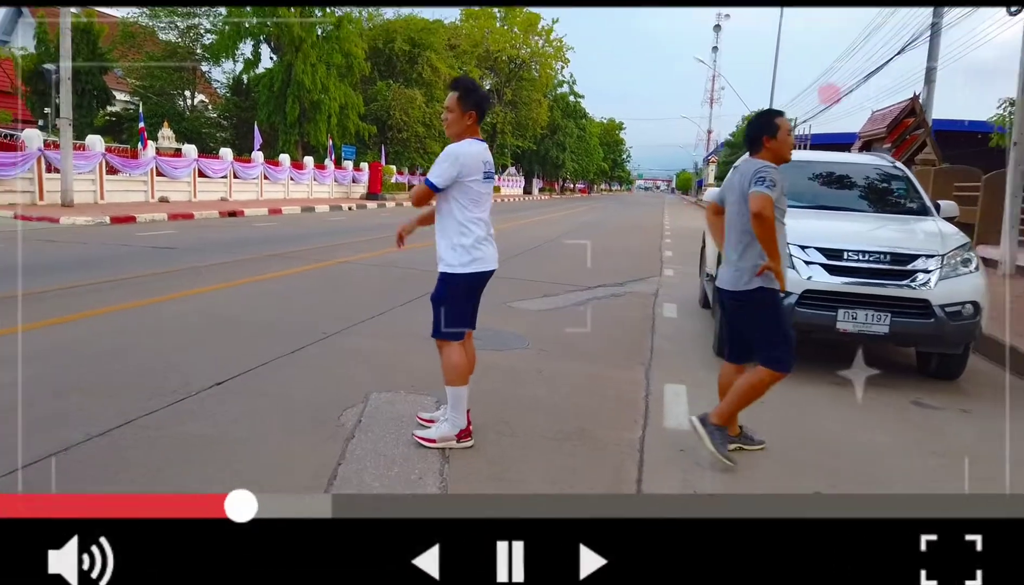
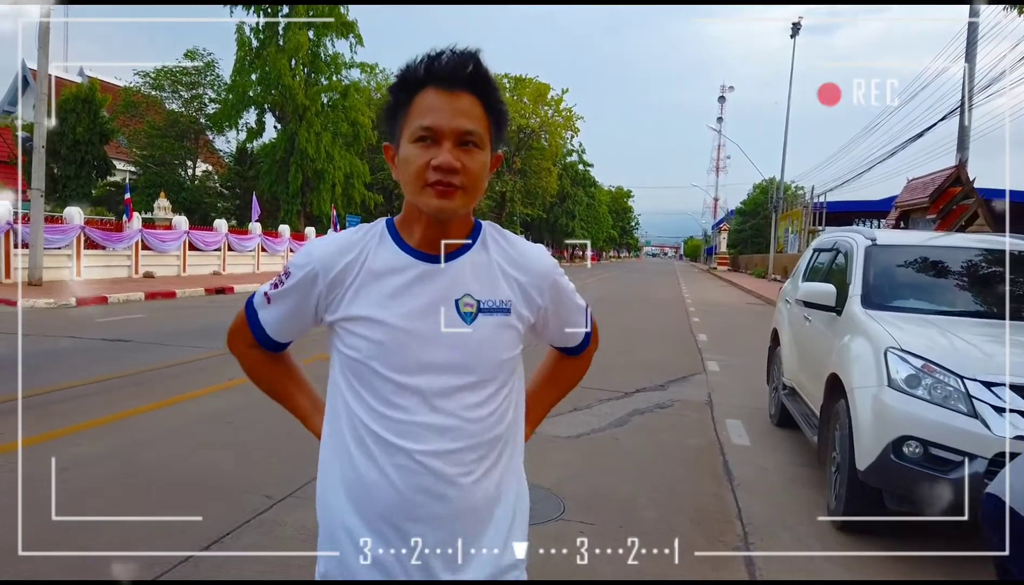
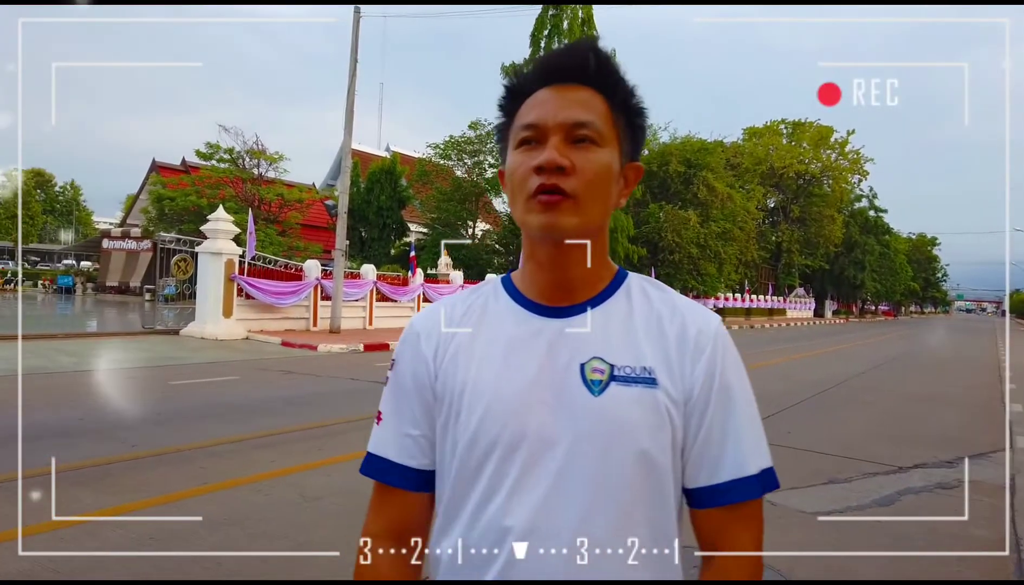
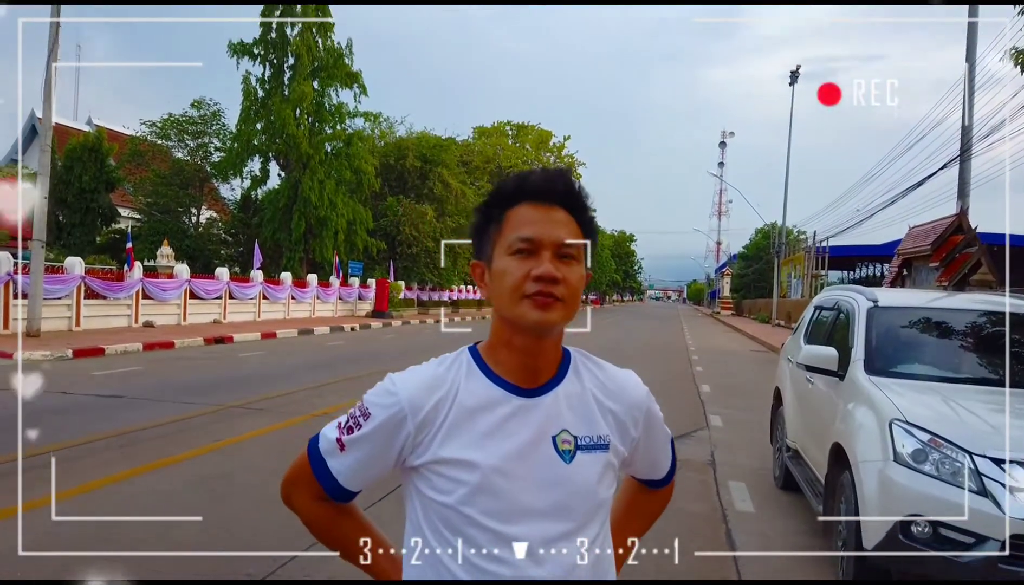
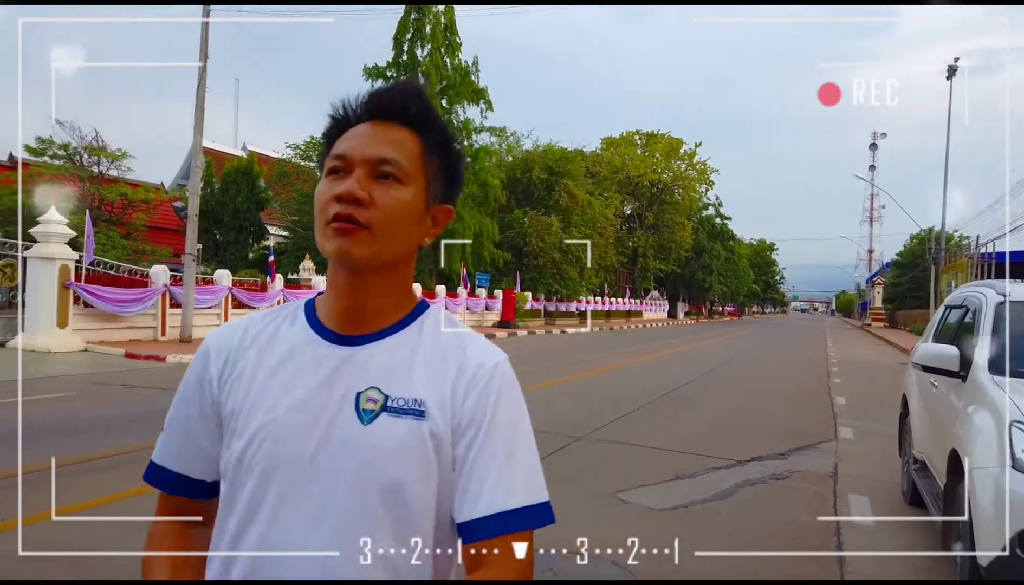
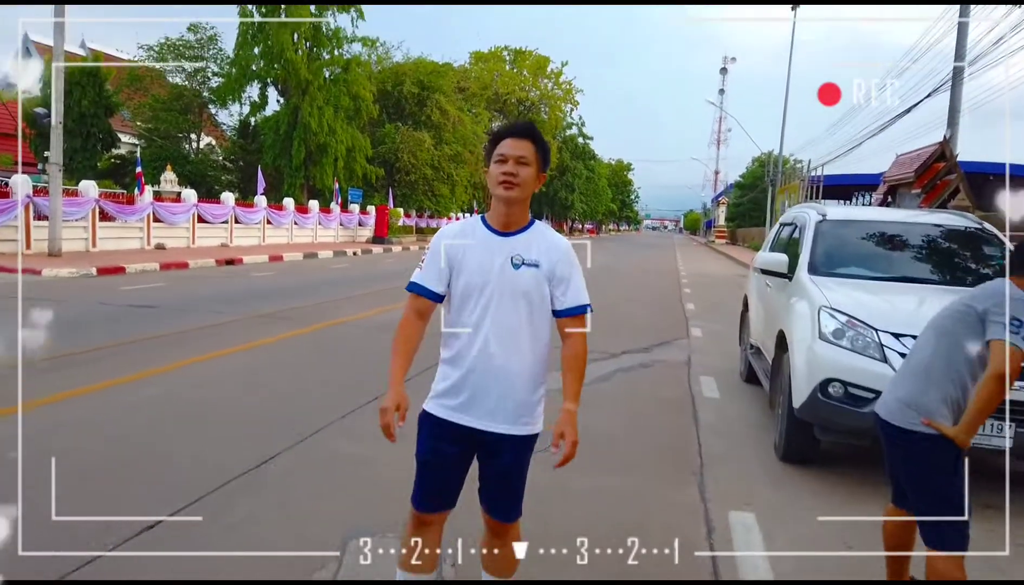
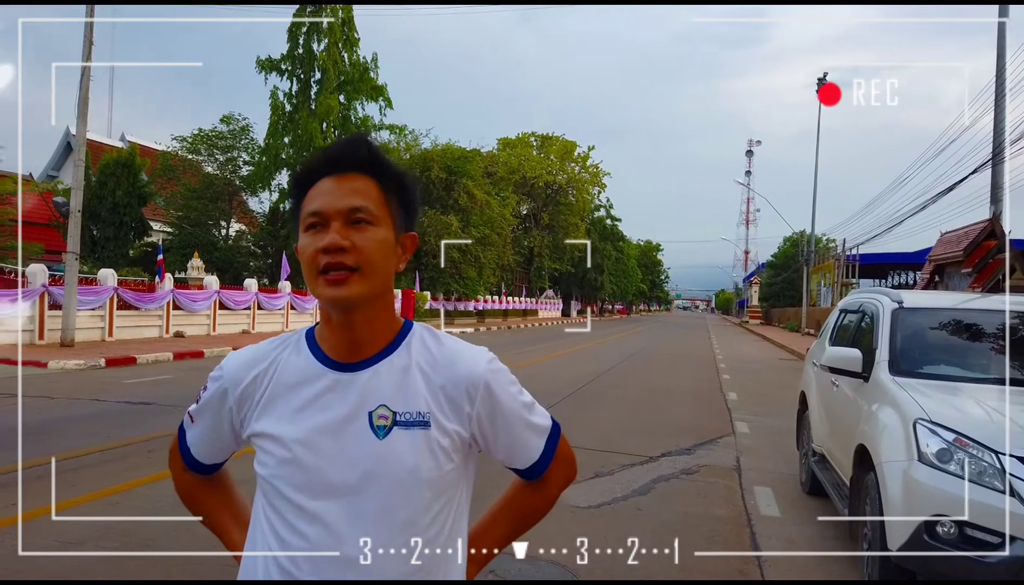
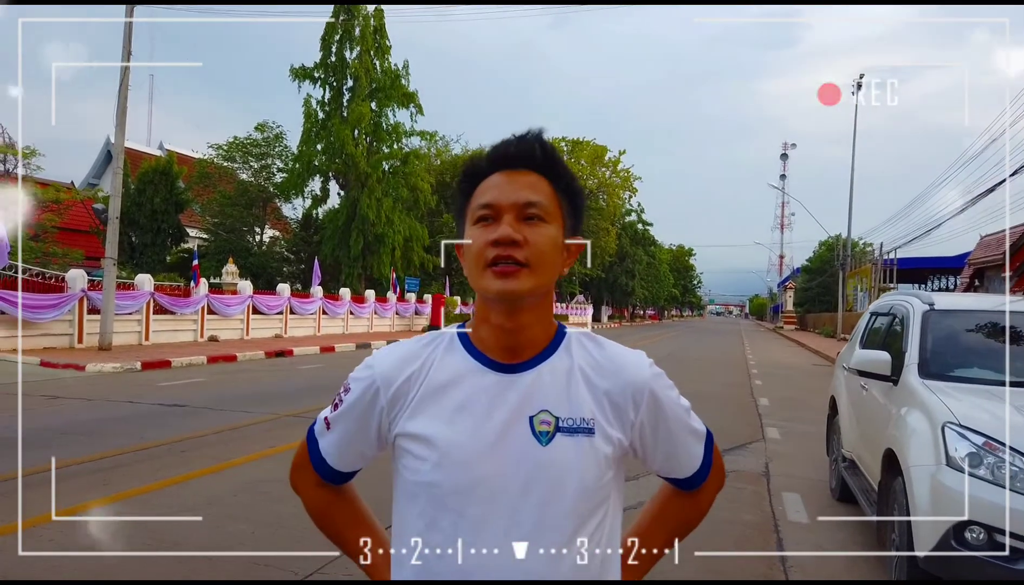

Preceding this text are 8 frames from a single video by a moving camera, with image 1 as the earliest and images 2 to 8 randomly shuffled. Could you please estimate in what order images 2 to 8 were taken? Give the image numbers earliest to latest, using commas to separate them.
6, 2, 4, 7, 8, 5, 3
